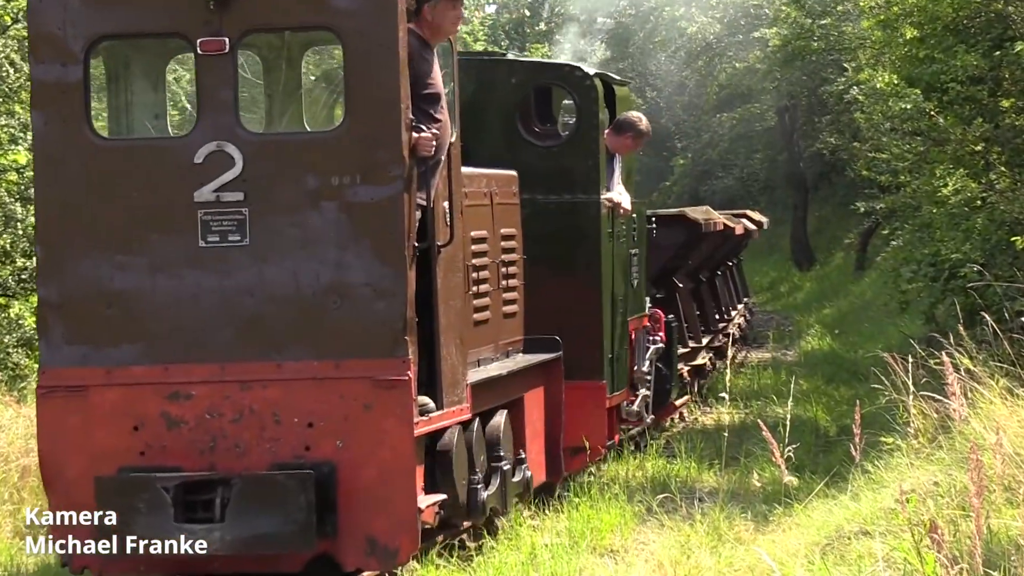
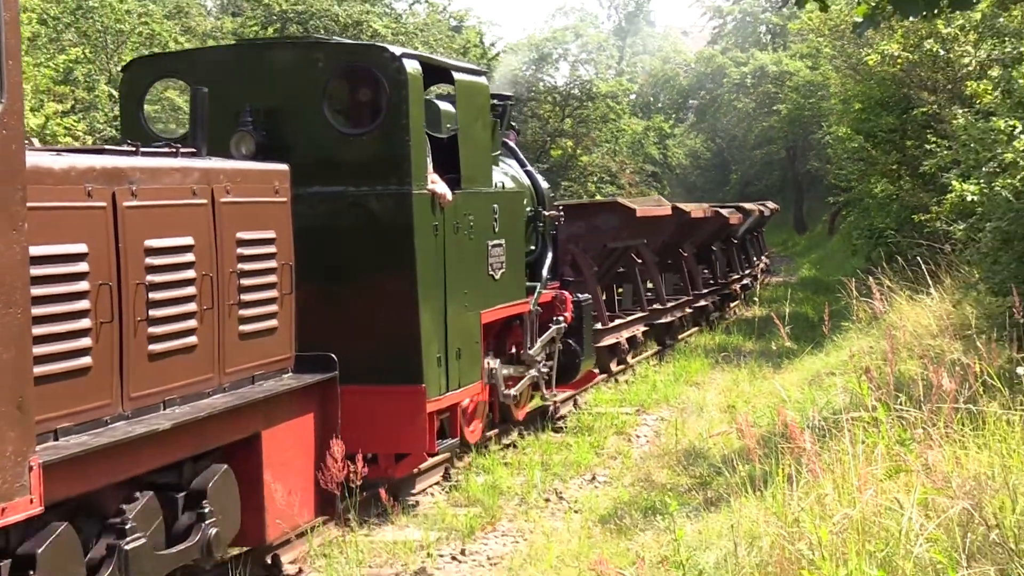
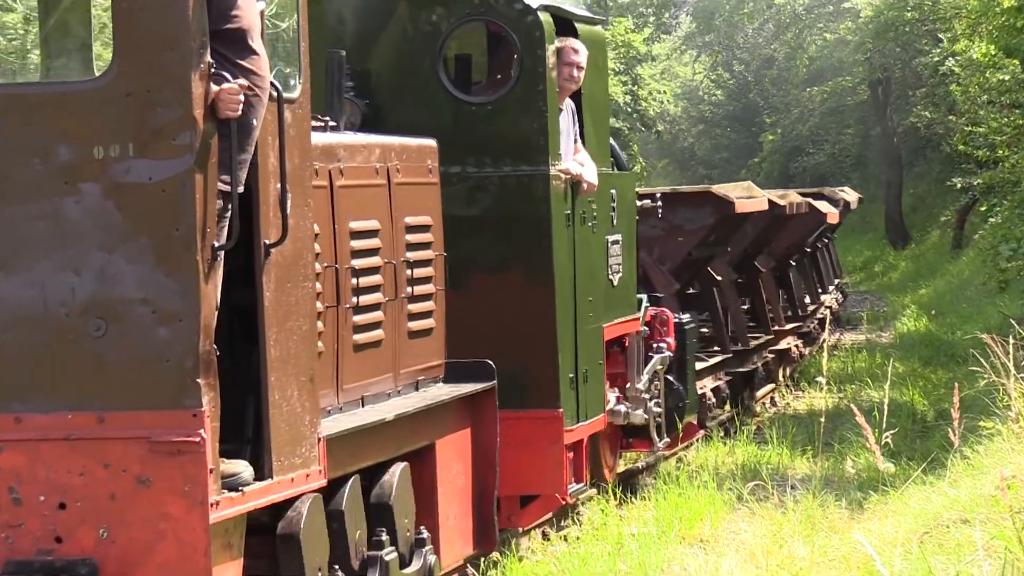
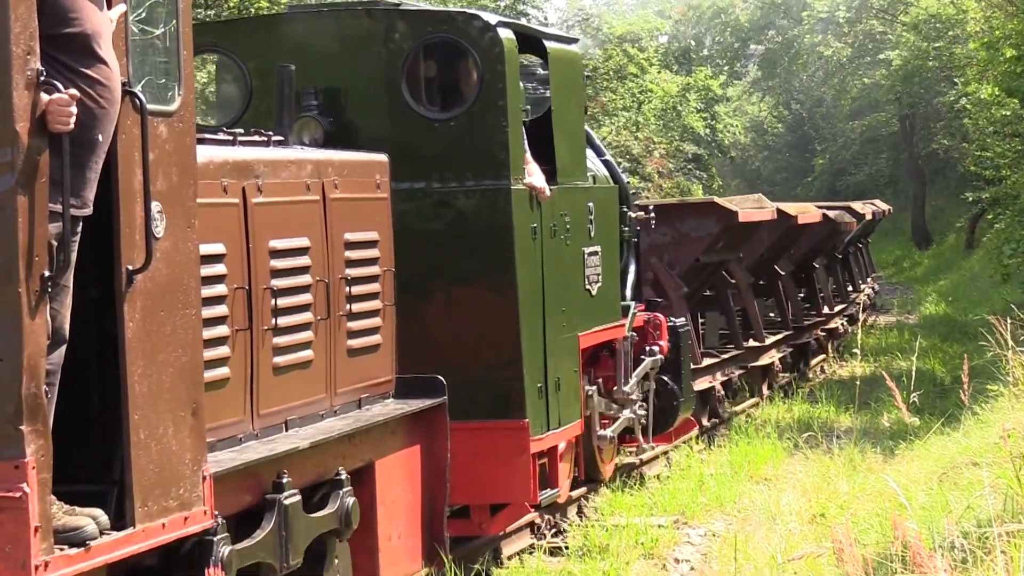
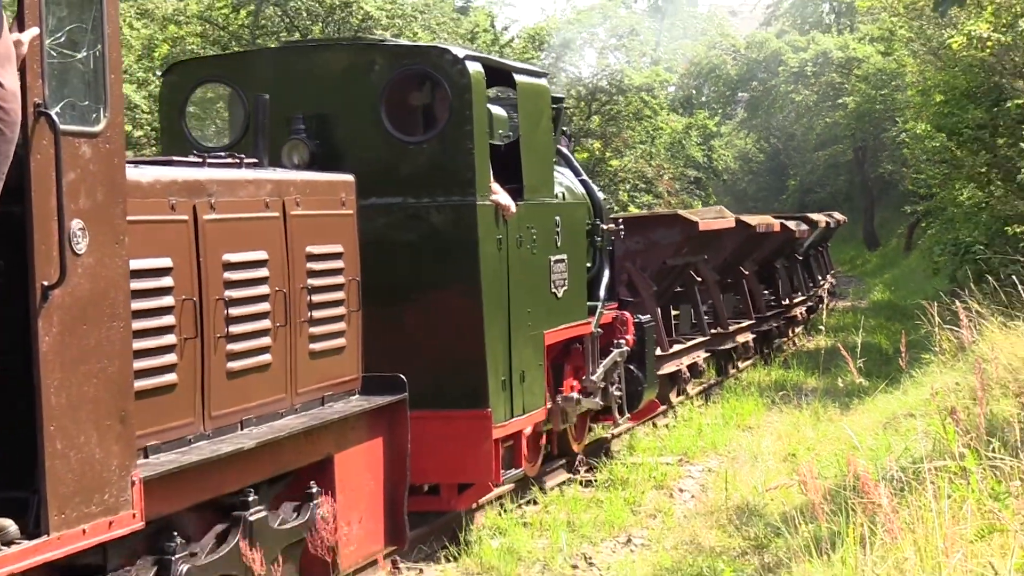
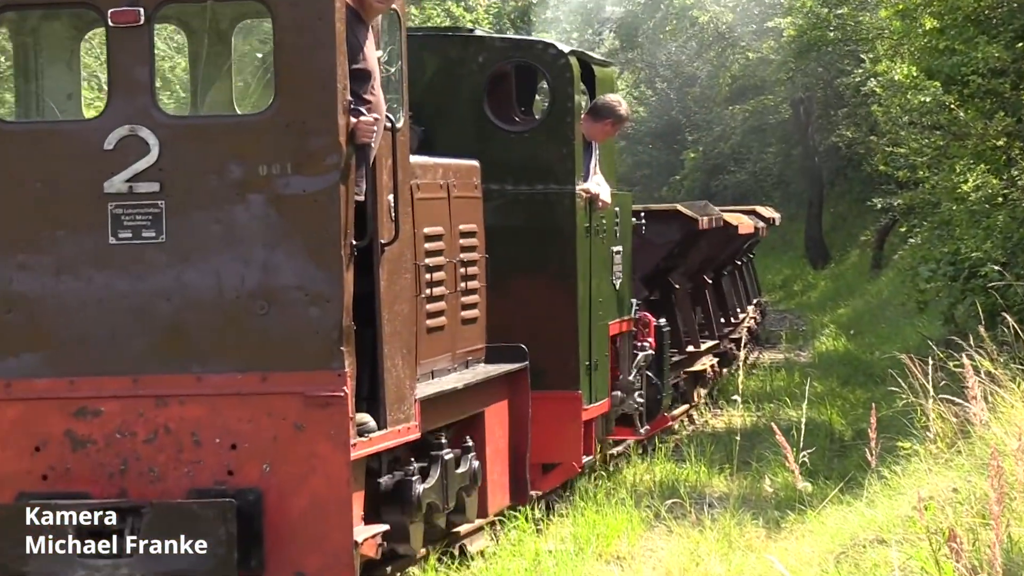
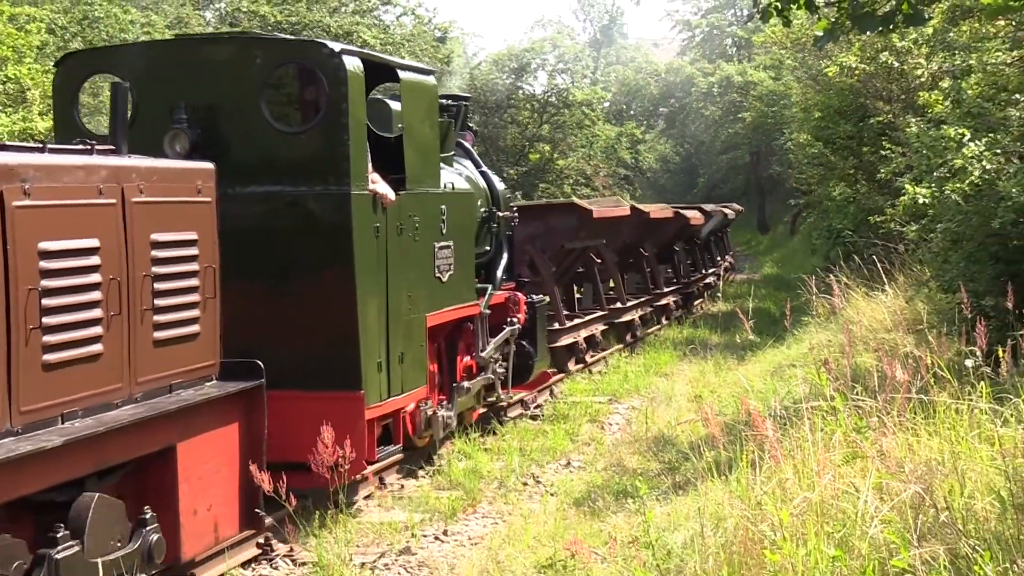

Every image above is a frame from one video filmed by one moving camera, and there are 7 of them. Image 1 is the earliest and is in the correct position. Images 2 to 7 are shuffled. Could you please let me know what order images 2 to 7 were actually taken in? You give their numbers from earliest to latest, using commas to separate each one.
6, 3, 4, 5, 2, 7
